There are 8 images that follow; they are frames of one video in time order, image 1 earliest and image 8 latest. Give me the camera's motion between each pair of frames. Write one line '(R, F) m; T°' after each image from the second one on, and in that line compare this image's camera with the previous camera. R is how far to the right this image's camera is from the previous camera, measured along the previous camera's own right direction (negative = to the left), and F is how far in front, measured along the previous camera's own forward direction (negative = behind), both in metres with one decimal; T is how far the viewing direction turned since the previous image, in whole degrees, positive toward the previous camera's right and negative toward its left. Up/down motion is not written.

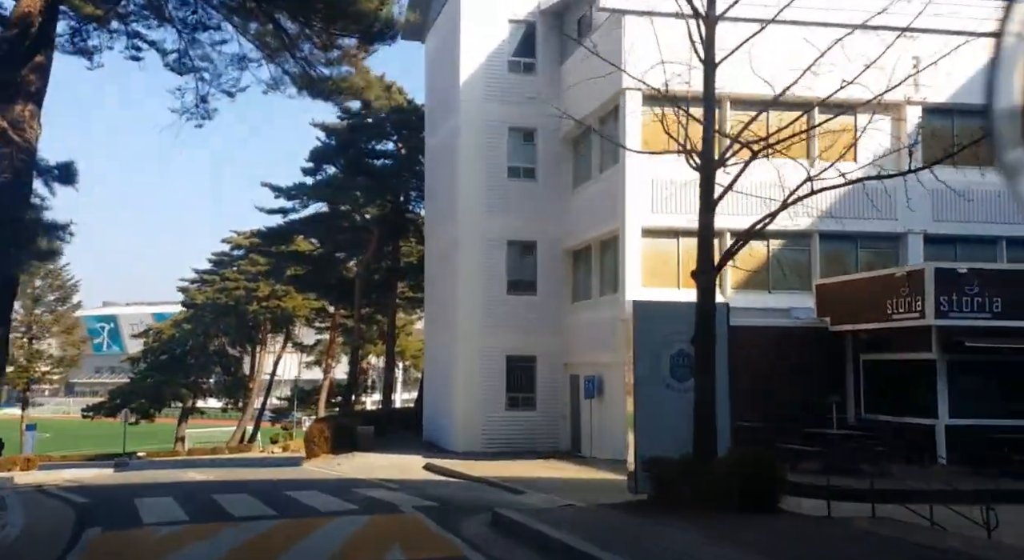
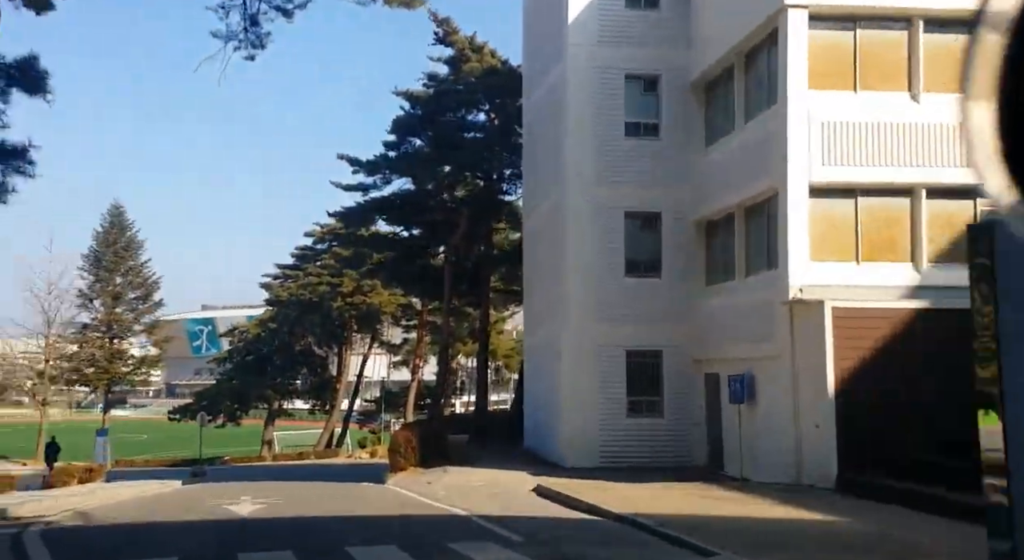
(-0.7, +4.8) m; -4°
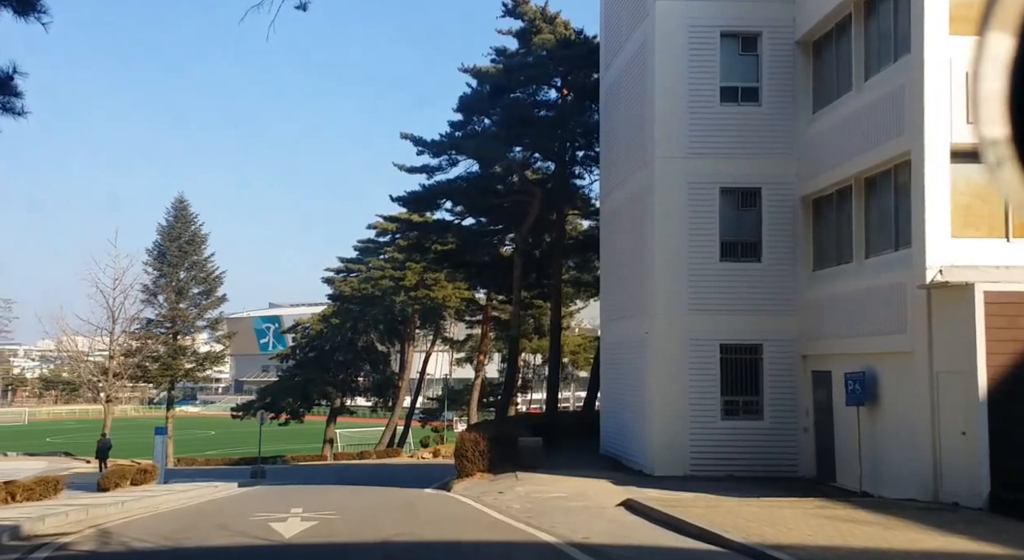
(-0.4, +2.5) m; -3°
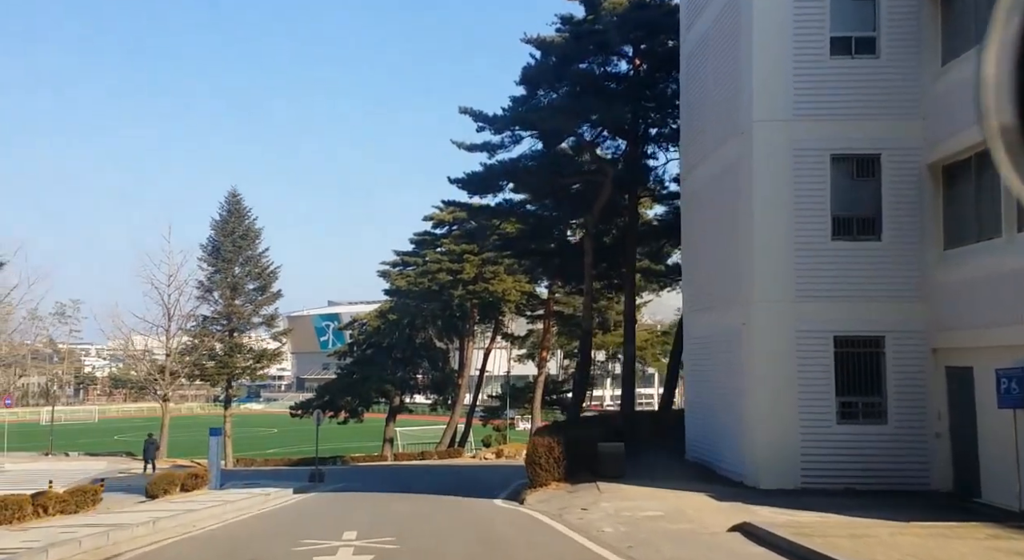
(-0.4, +2.6) m; -3°
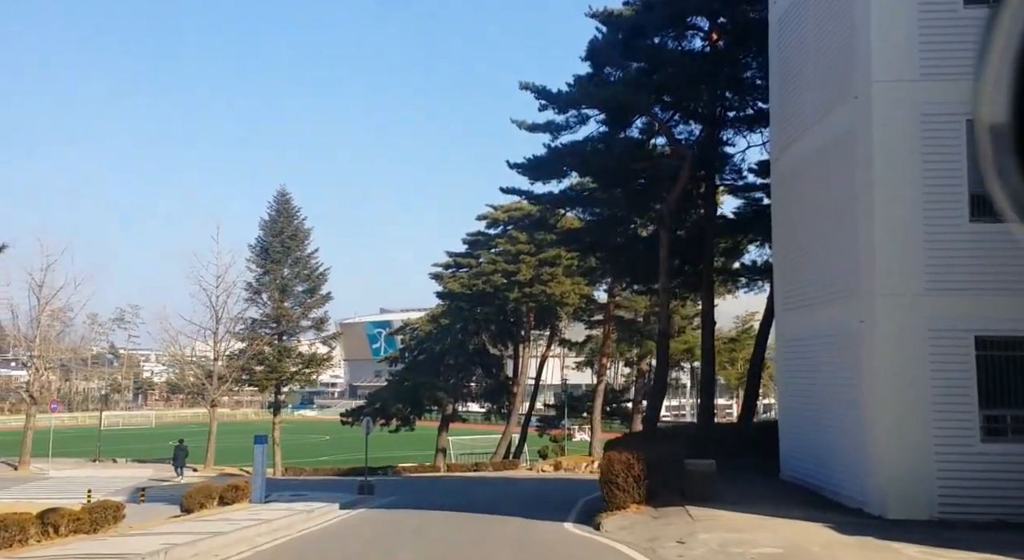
(-0.4, +2.8) m; -3°
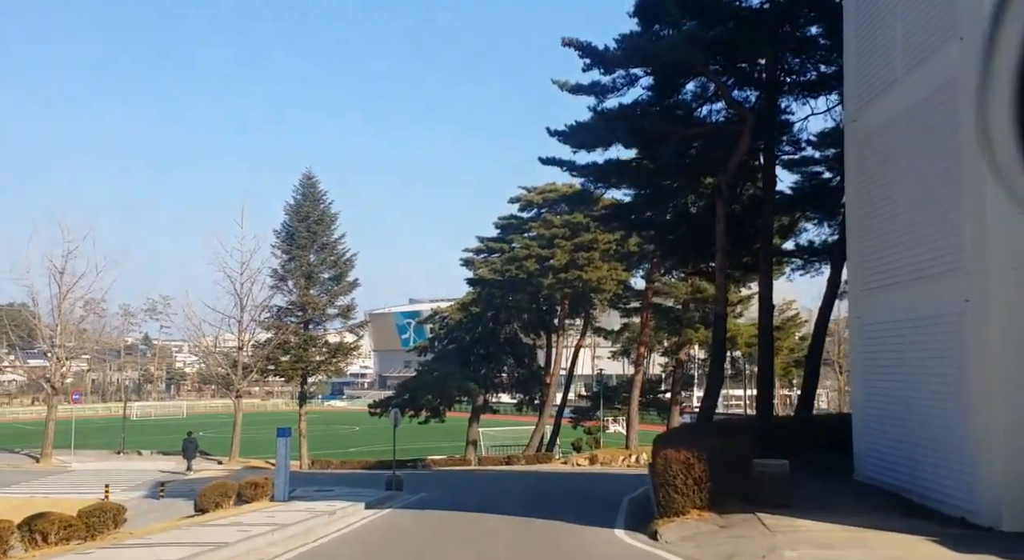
(-0.2, +2.3) m; -1°
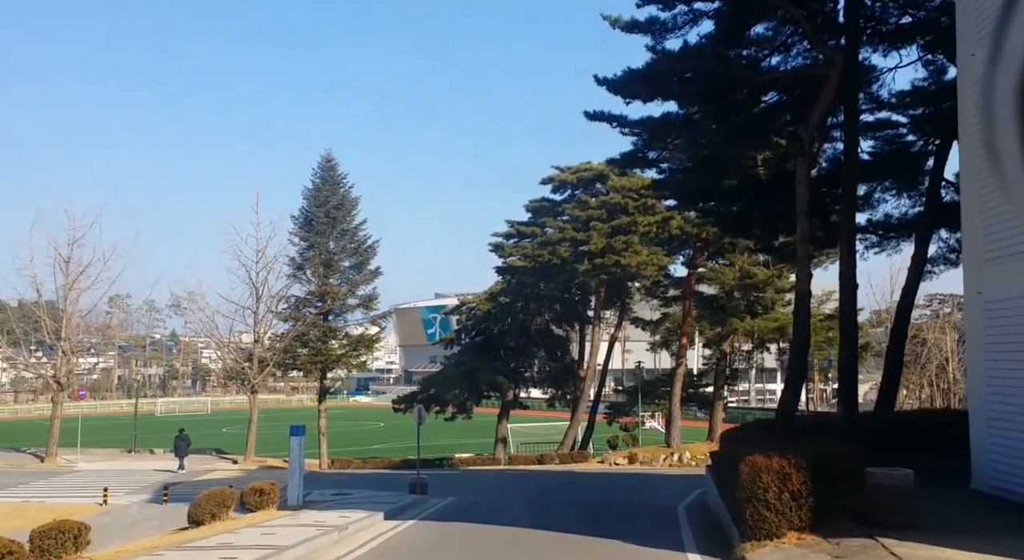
(-0.3, +3.5) m; -1°
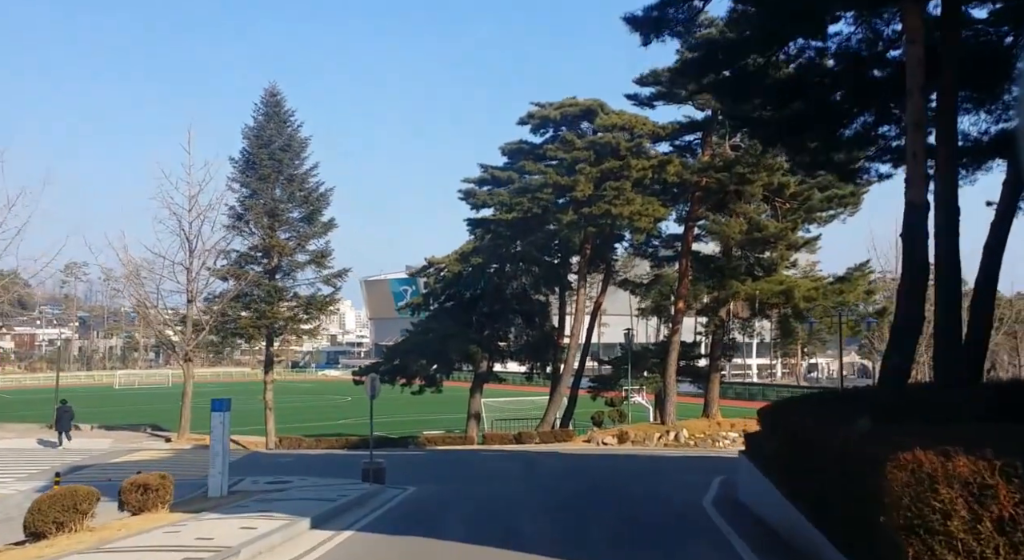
(-0.1, +6.6) m; +1°
